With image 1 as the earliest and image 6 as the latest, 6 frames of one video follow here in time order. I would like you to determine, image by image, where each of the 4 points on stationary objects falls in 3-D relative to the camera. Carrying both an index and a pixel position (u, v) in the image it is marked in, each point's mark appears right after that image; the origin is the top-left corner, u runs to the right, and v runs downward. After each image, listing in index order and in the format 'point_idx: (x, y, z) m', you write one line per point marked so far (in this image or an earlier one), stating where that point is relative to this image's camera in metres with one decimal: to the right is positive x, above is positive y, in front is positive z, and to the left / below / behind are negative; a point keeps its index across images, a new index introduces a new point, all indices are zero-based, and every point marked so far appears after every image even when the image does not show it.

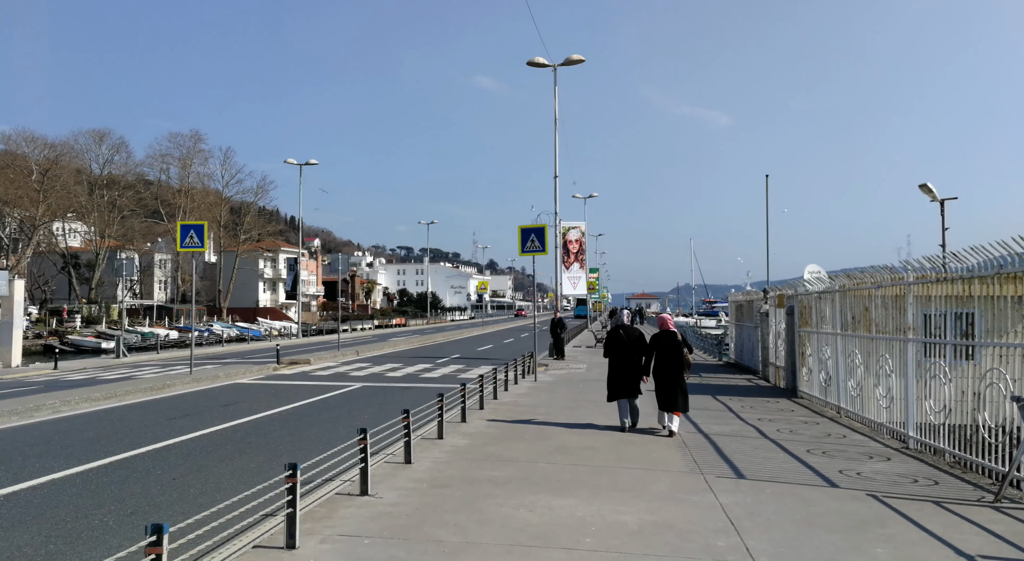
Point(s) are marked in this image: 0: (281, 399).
0: (-4.9, -2.5, +19.1) m
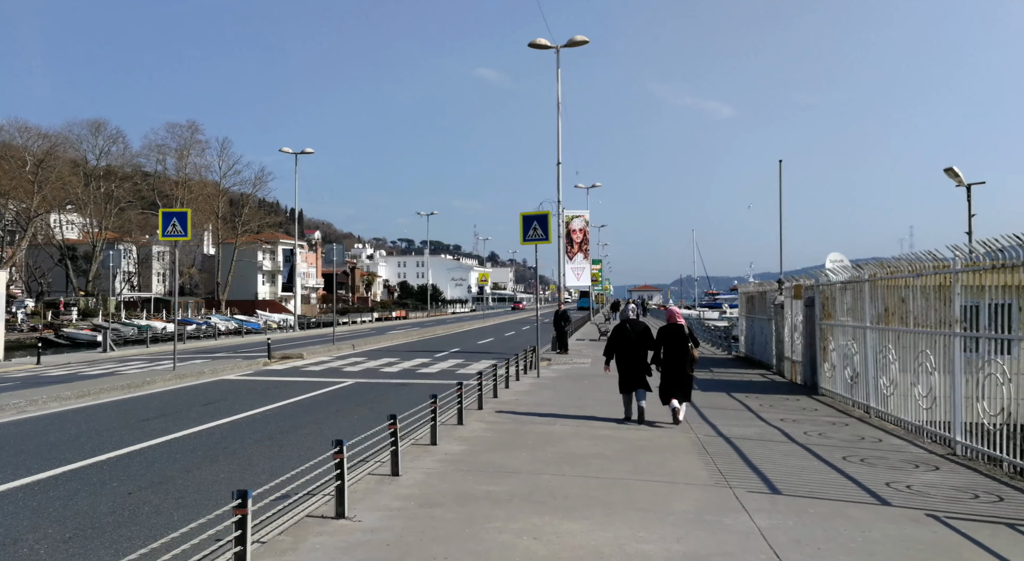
0: (-4.9, -2.3, +18.0) m
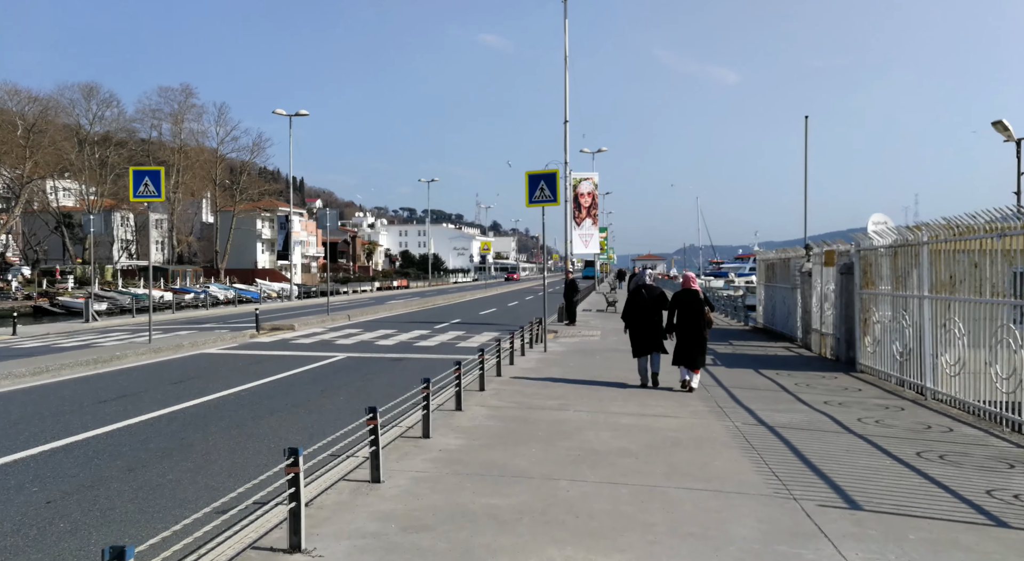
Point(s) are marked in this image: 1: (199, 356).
0: (-4.8, -1.6, +16.3) m
1: (-6.3, -1.5, +18.2) m
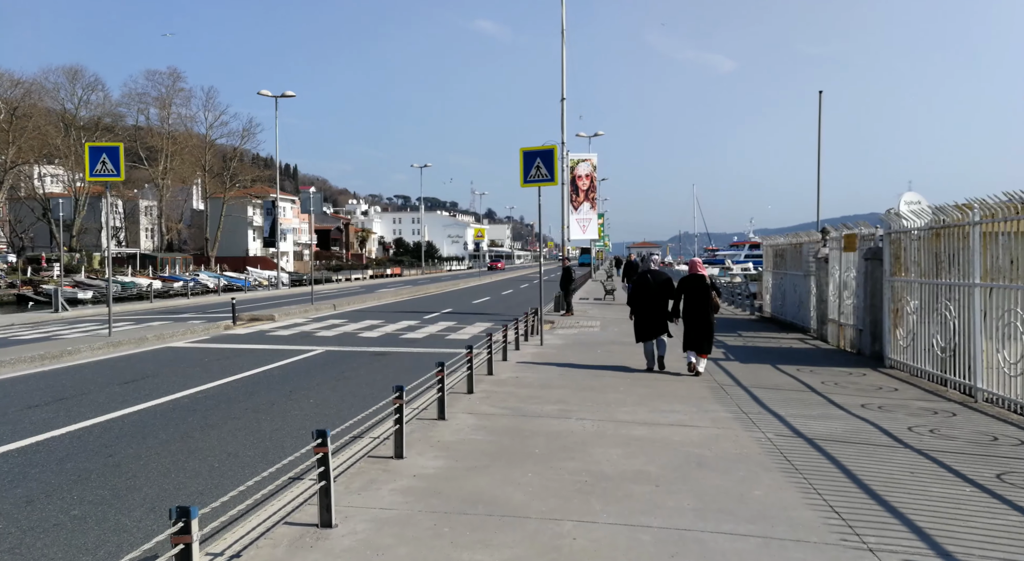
0: (-4.9, -1.4, +14.7) m
1: (-6.5, -1.3, +16.6) m
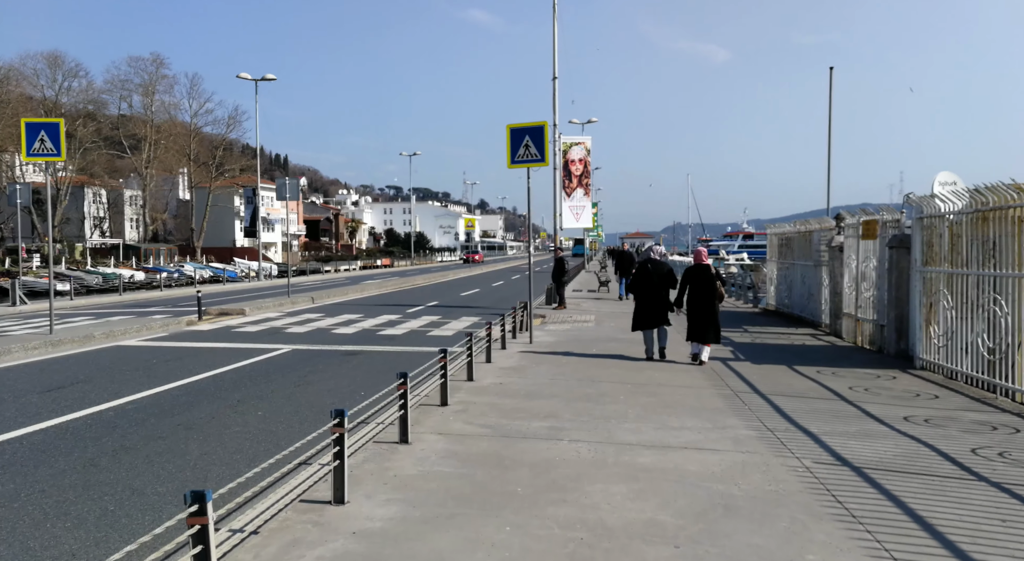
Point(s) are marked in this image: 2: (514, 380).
0: (-5.1, -1.3, +13.1) m
1: (-6.7, -1.2, +15.0) m
2: (0.0, -1.2, +10.9) m
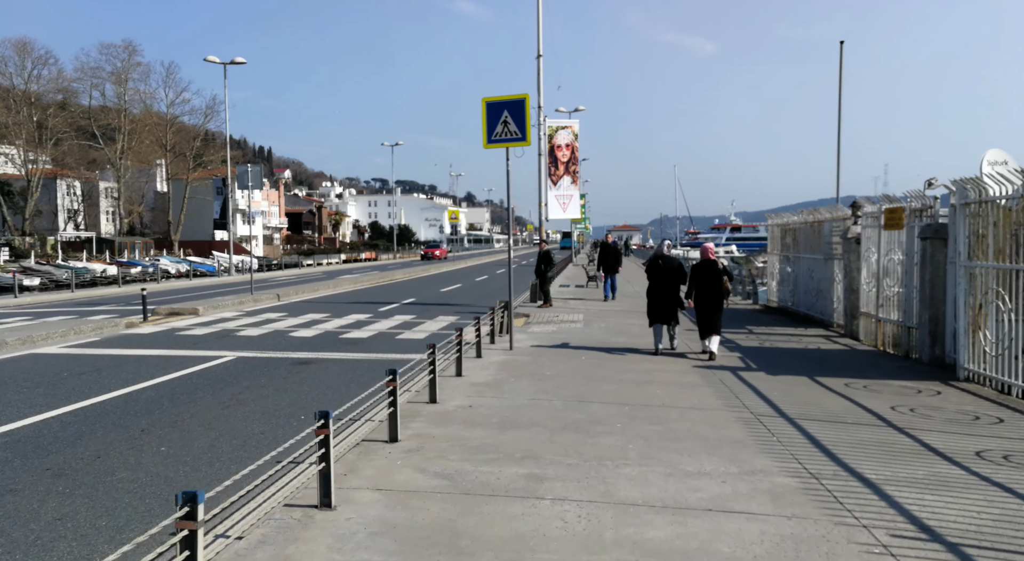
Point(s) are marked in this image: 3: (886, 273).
0: (-5.4, -1.3, +11.0) m
1: (-7.0, -1.1, +12.9) m
2: (-0.3, -1.2, +8.9) m
3: (+6.1, +0.1, +14.6) m
